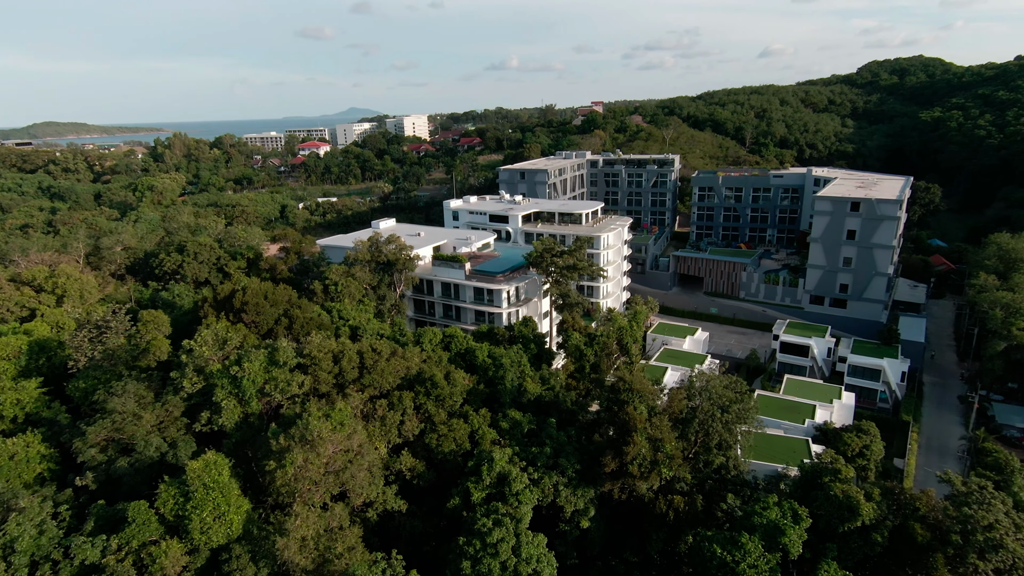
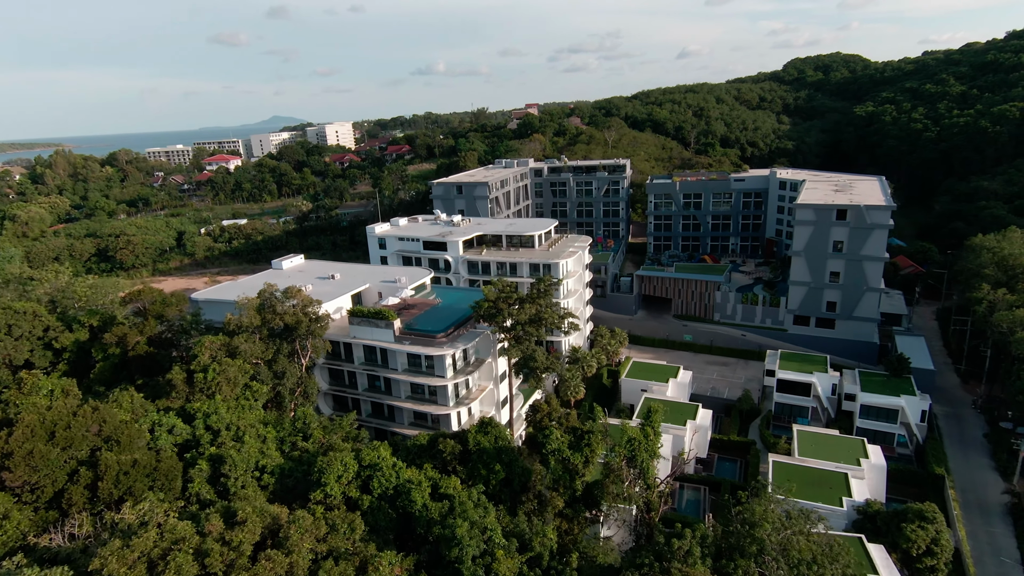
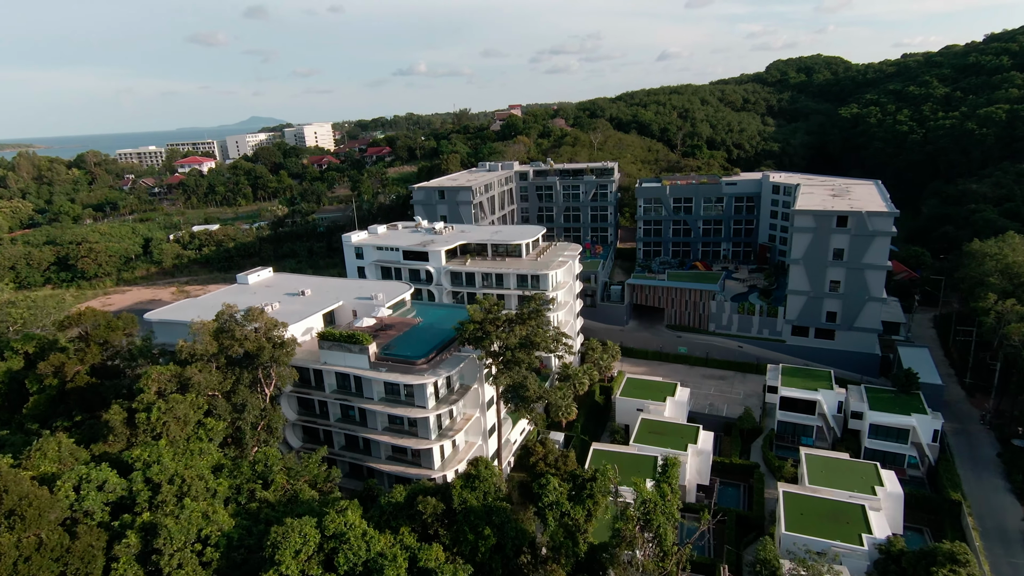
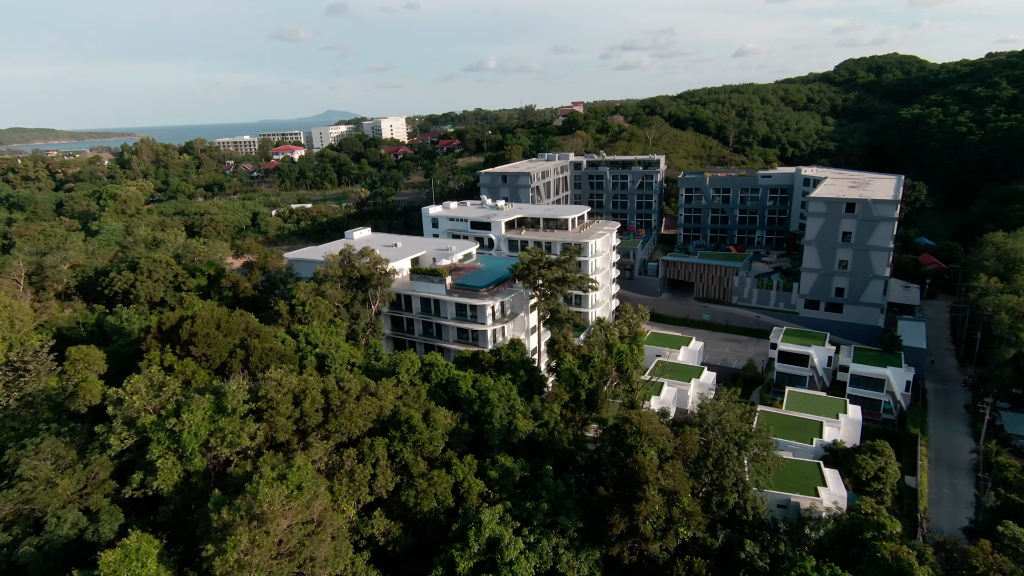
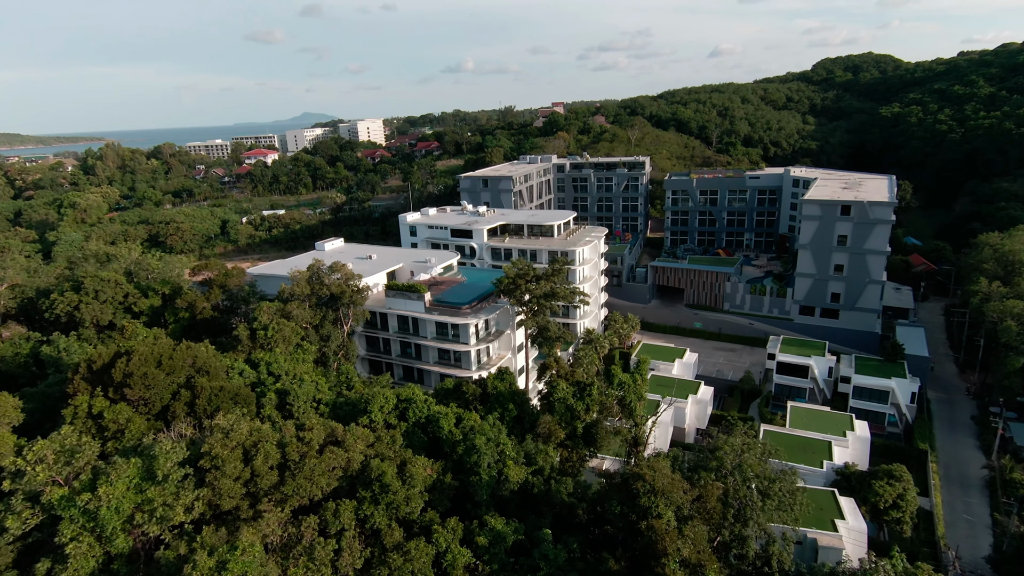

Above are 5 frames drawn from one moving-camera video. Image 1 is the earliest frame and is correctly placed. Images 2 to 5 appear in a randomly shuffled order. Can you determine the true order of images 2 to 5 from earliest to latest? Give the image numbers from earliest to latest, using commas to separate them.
4, 5, 2, 3
